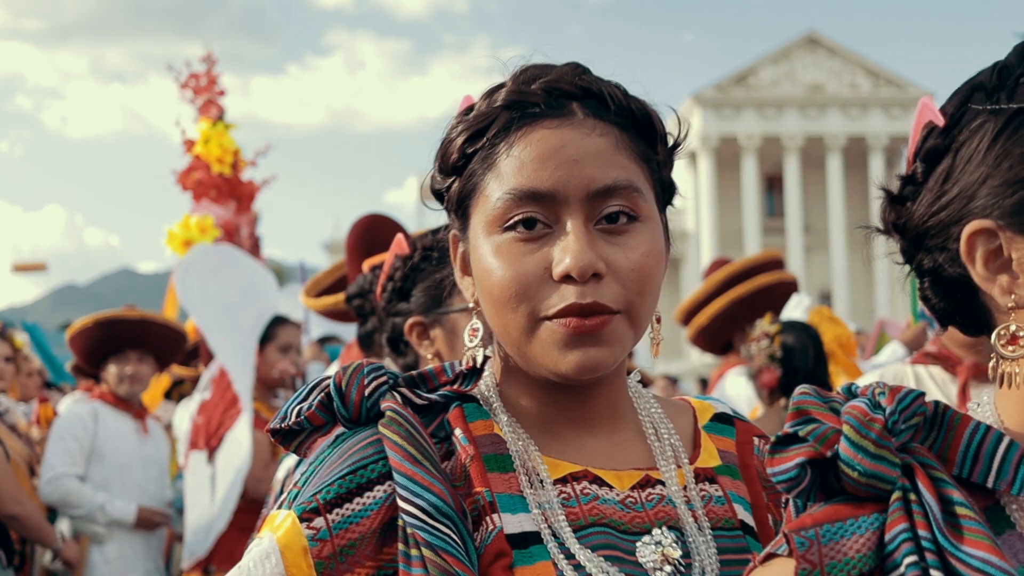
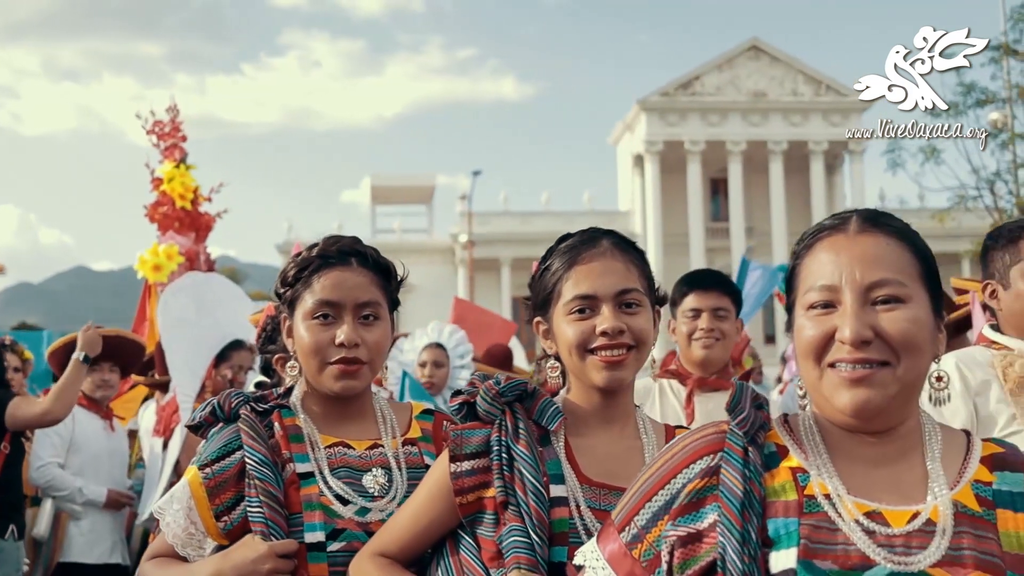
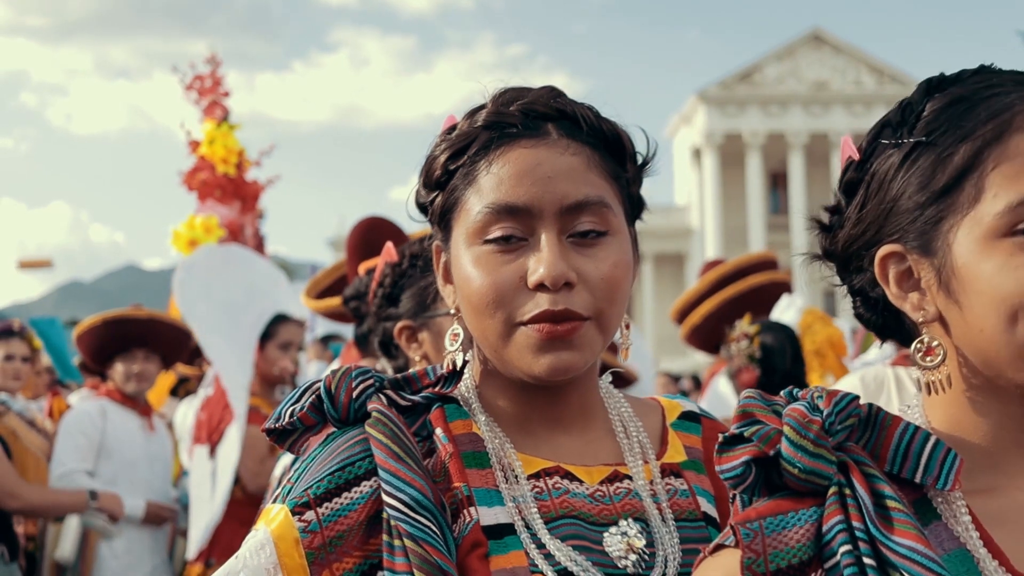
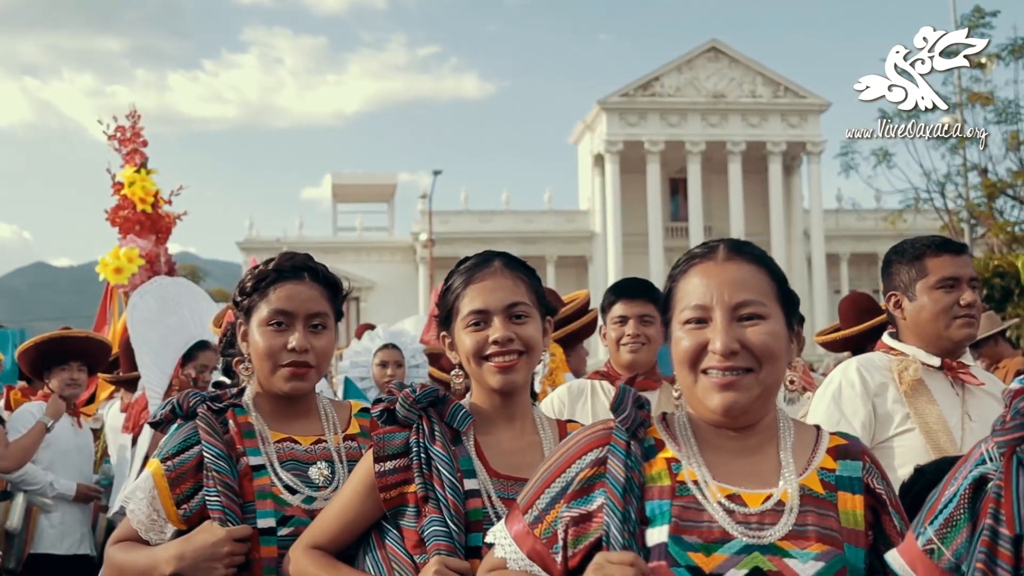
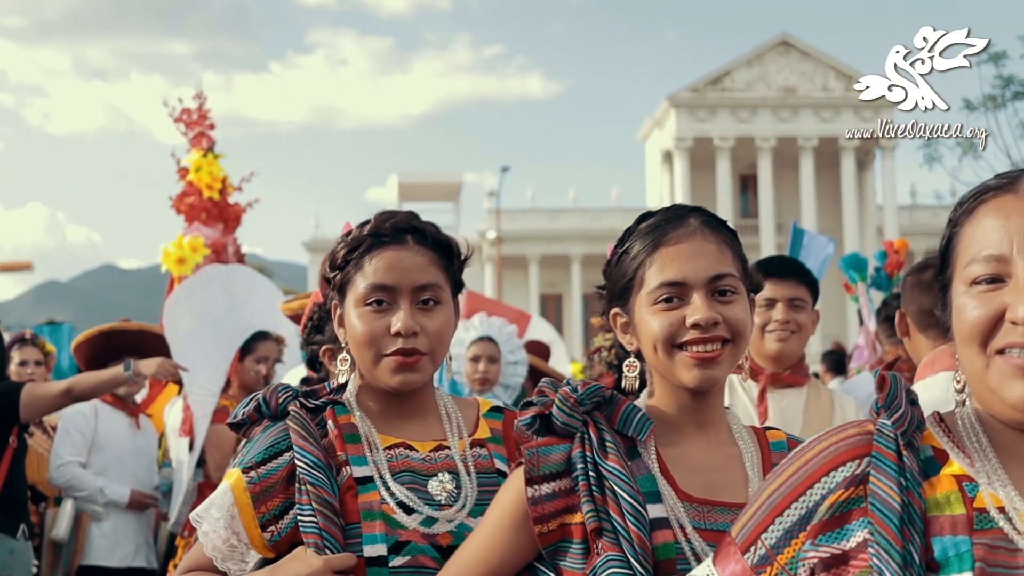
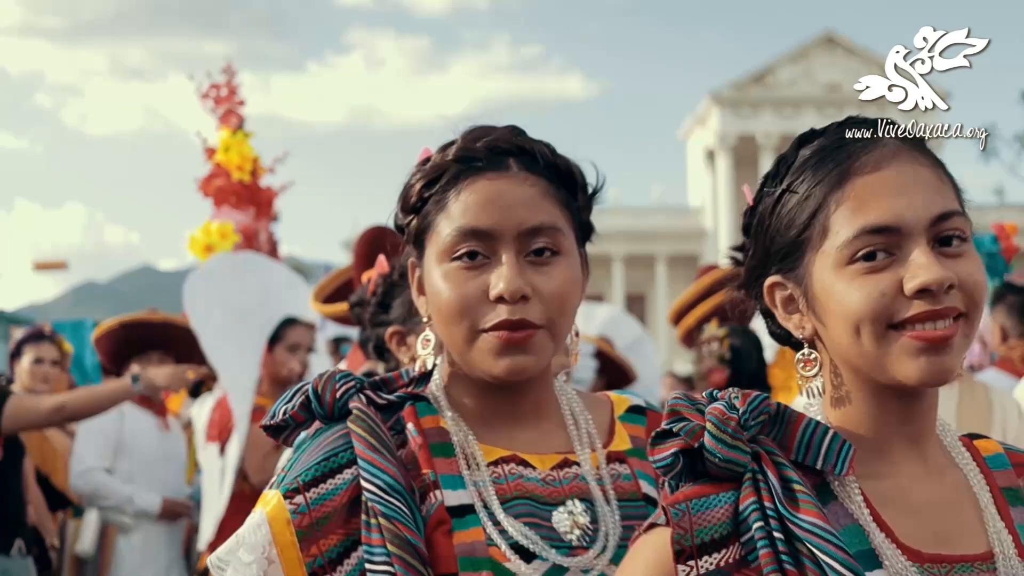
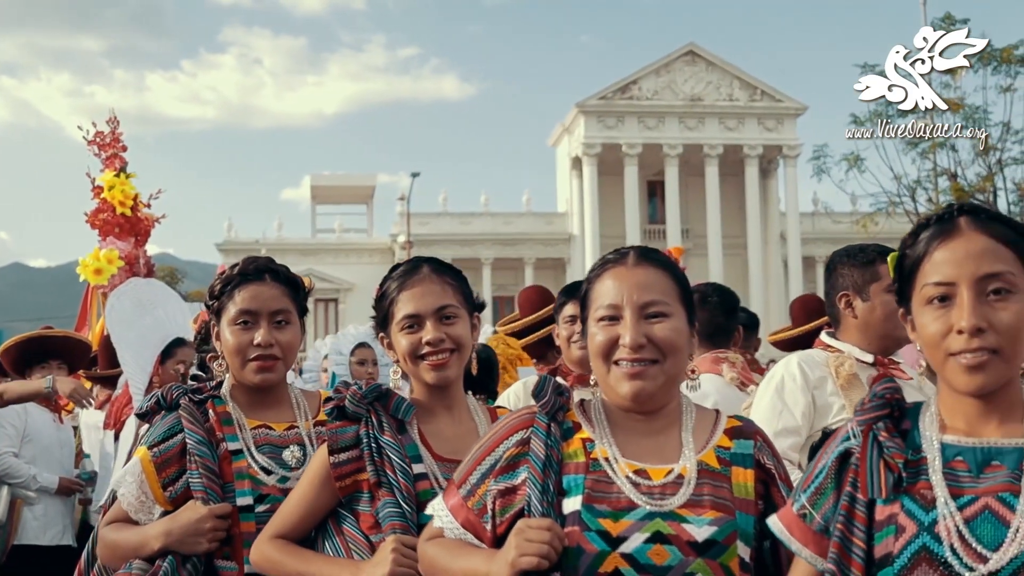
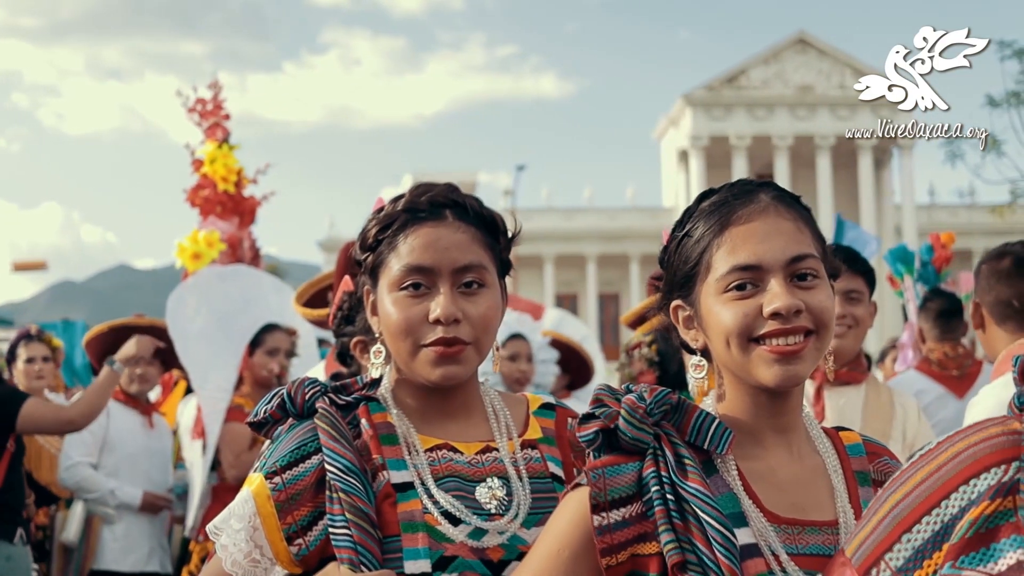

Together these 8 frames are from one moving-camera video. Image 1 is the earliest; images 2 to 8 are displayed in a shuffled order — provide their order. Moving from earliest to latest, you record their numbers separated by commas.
3, 6, 8, 5, 2, 4, 7
